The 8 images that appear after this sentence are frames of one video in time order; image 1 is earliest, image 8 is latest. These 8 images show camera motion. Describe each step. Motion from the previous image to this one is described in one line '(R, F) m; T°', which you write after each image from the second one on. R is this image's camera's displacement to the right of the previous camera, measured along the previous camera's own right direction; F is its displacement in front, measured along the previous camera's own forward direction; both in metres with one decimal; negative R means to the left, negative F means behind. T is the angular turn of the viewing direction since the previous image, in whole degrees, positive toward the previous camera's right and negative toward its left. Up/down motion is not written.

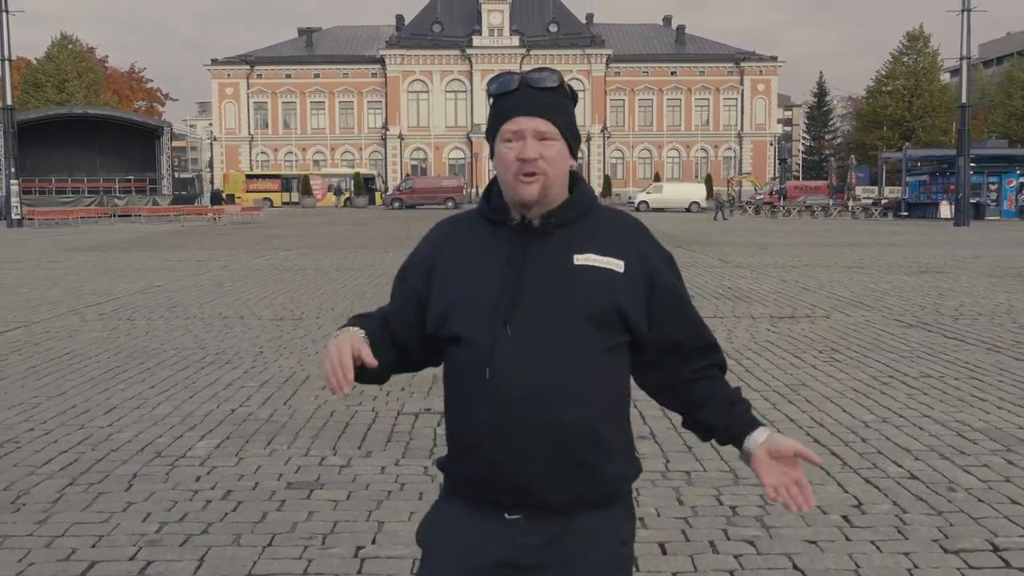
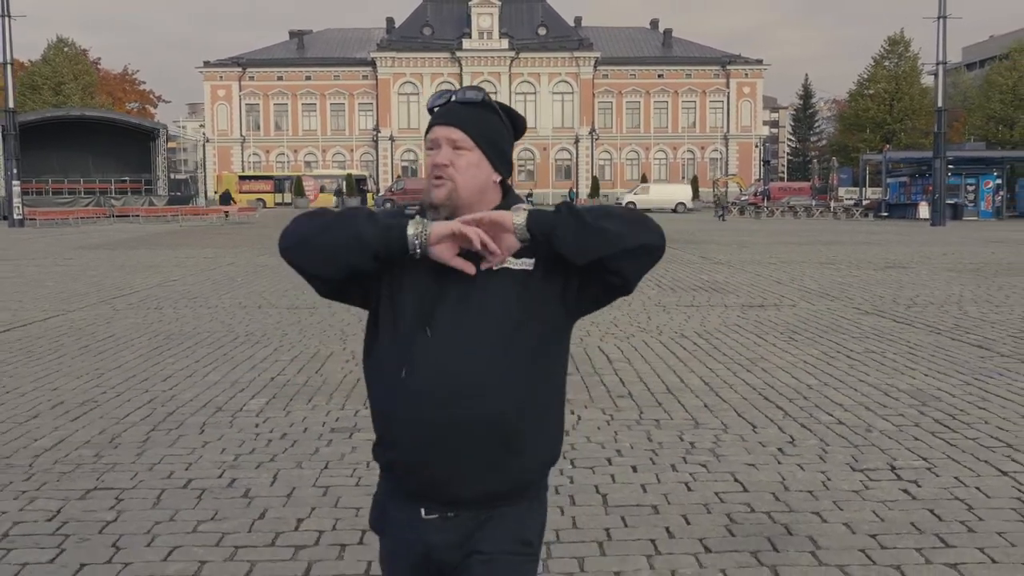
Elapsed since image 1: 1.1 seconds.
(-0.1, -1.1) m; +1°
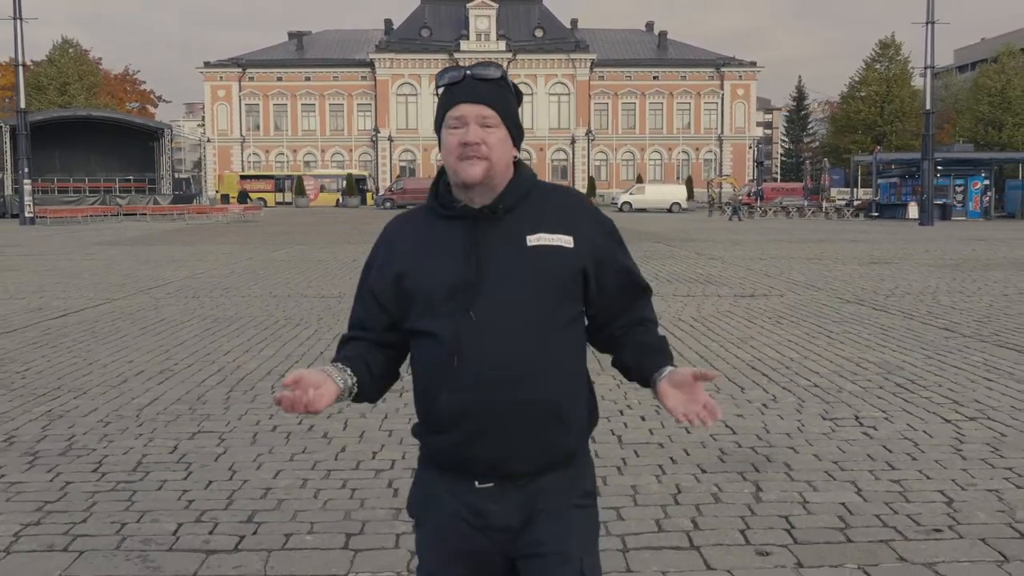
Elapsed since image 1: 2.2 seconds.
(-0.2, -1.1) m; 0°
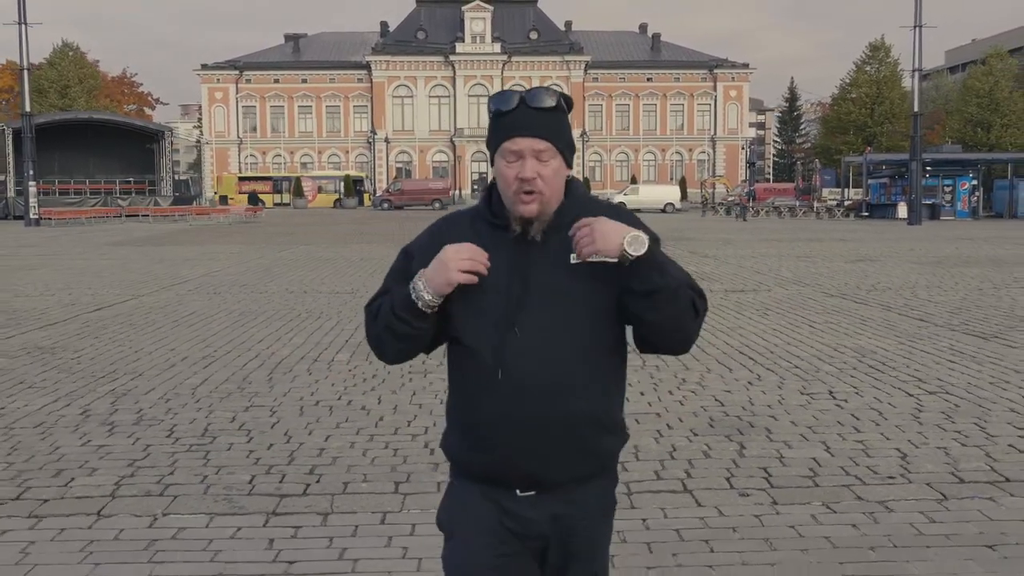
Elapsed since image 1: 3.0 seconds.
(-0.1, -0.8) m; 0°
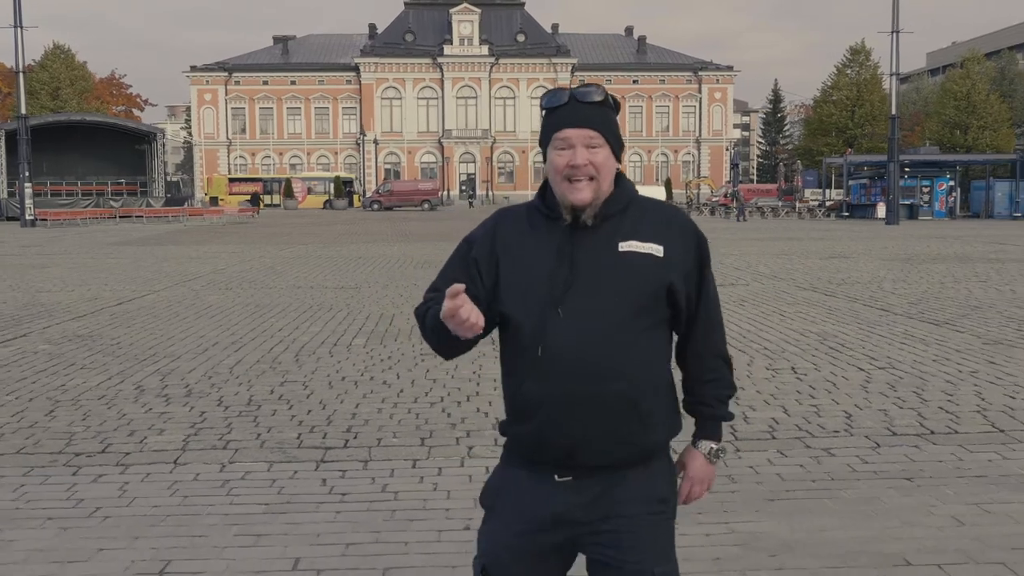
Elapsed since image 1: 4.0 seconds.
(-0.1, -1.0) m; +1°
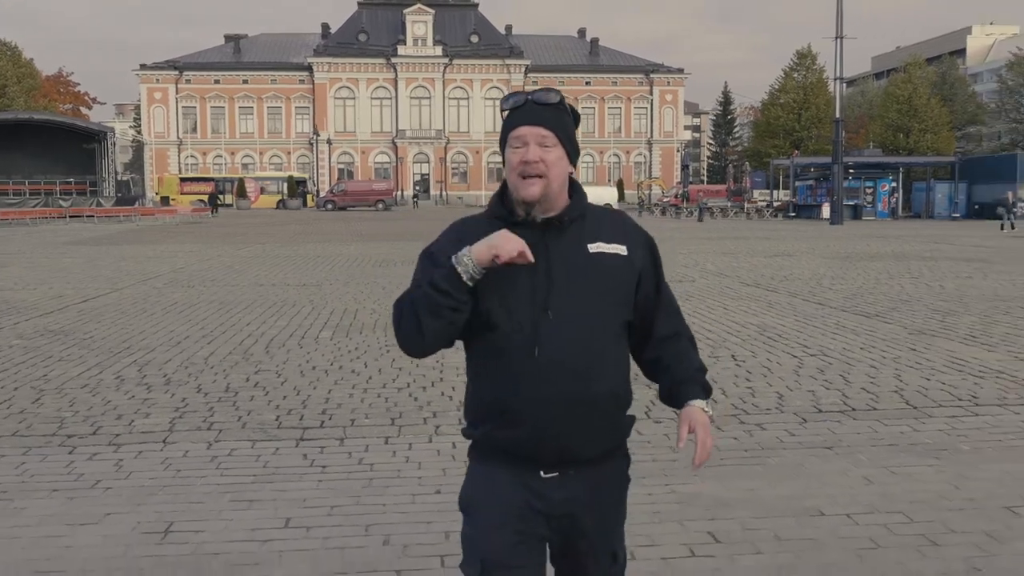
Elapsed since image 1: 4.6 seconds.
(-0.1, -0.6) m; +3°
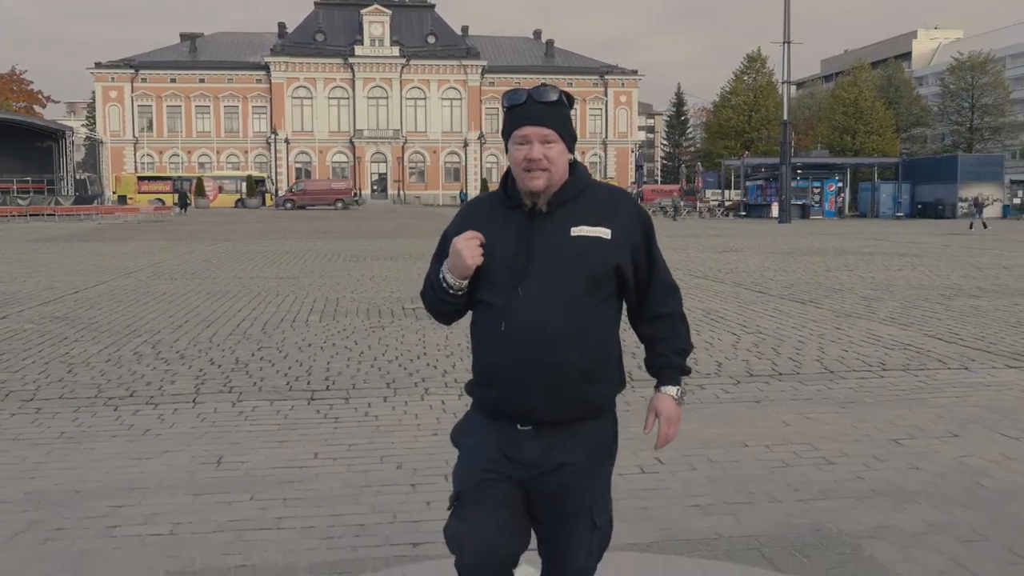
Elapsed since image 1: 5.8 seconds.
(-0.2, -1.1) m; +2°
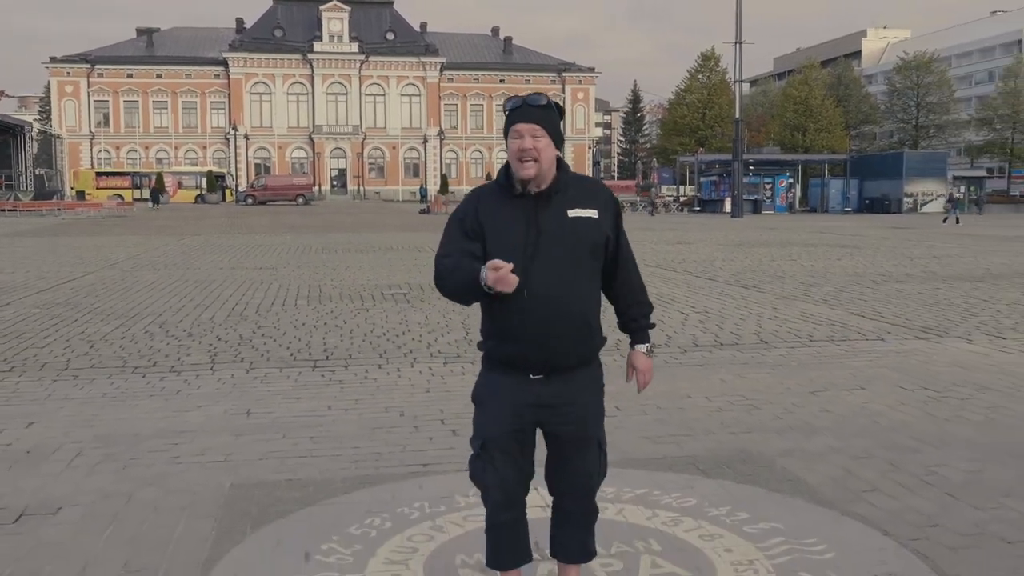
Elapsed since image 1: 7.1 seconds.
(-0.2, -1.1) m; +2°
